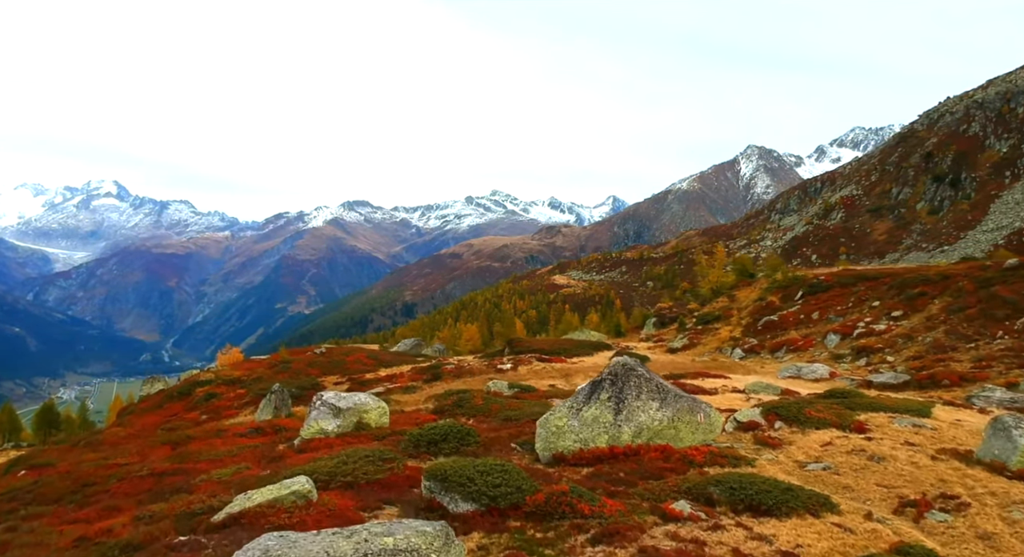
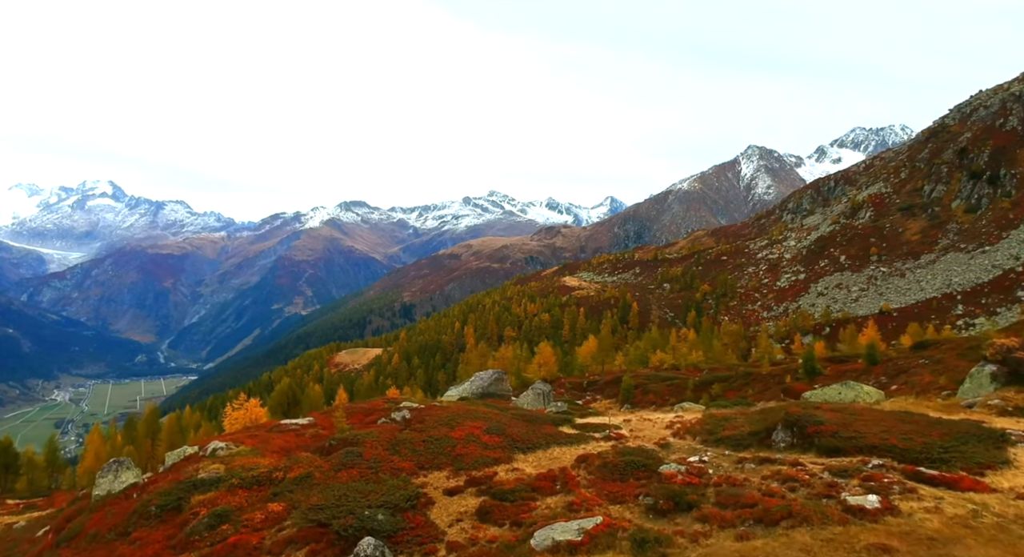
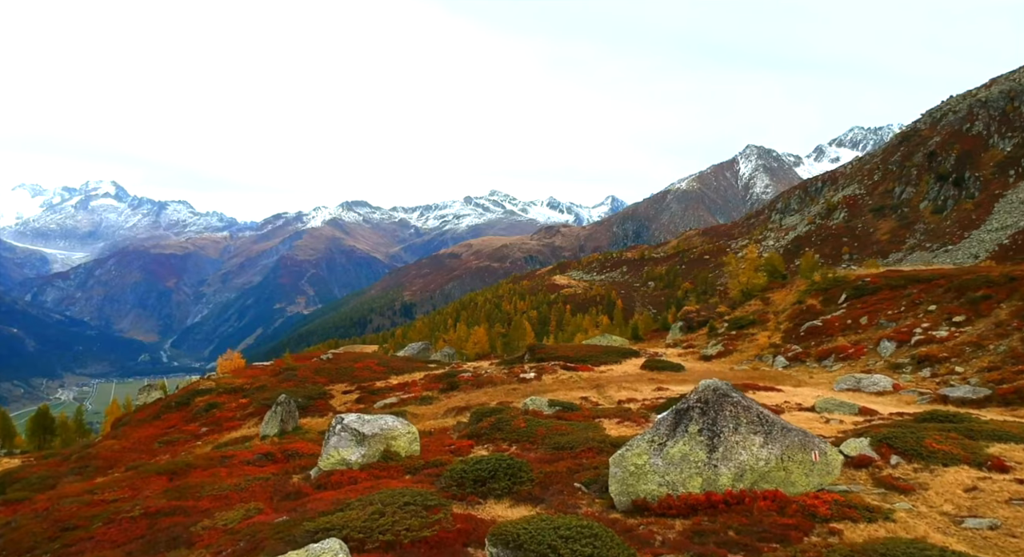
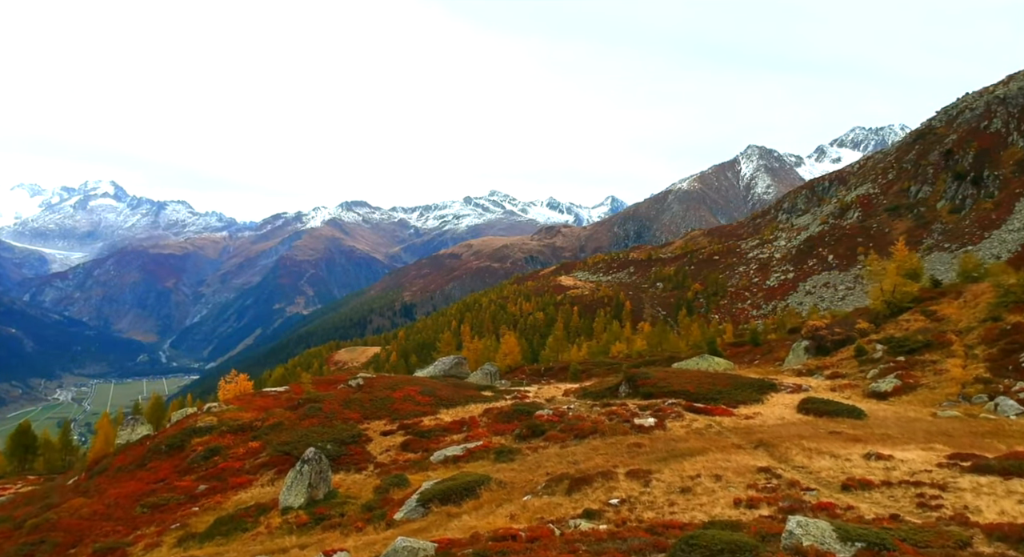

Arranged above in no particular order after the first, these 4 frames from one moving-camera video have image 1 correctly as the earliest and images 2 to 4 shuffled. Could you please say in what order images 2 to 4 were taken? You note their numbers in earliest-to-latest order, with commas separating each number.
3, 4, 2
